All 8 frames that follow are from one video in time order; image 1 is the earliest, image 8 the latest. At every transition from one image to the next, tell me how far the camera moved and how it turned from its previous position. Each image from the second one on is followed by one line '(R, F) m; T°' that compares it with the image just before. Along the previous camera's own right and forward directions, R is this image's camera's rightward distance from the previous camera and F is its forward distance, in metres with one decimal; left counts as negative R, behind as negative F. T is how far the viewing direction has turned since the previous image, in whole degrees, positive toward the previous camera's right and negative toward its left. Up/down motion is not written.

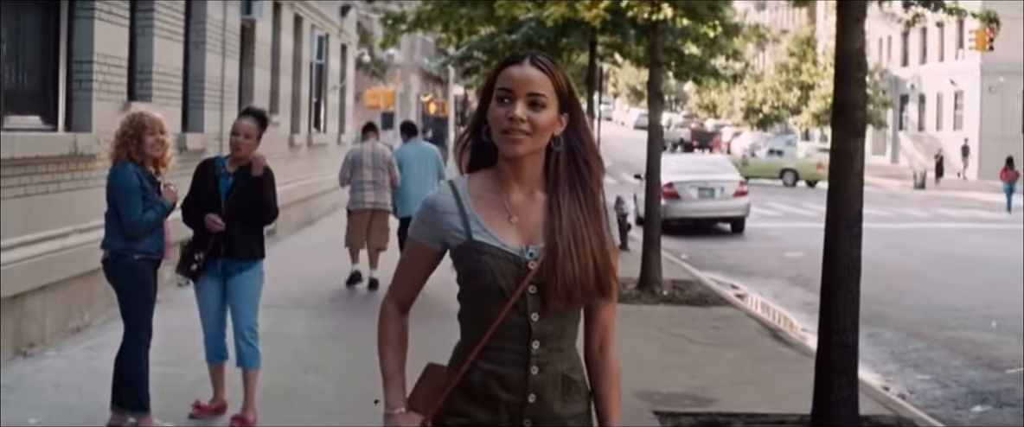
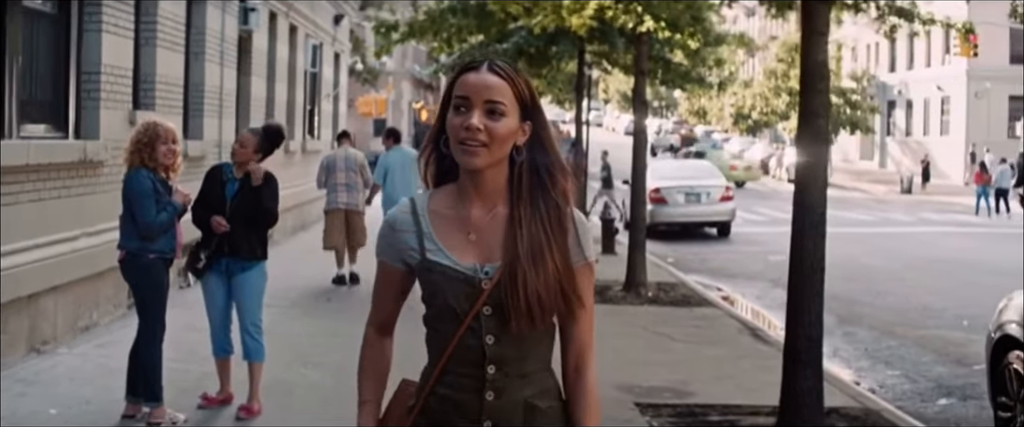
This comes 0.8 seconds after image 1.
(0.0, -0.5) m; 0°
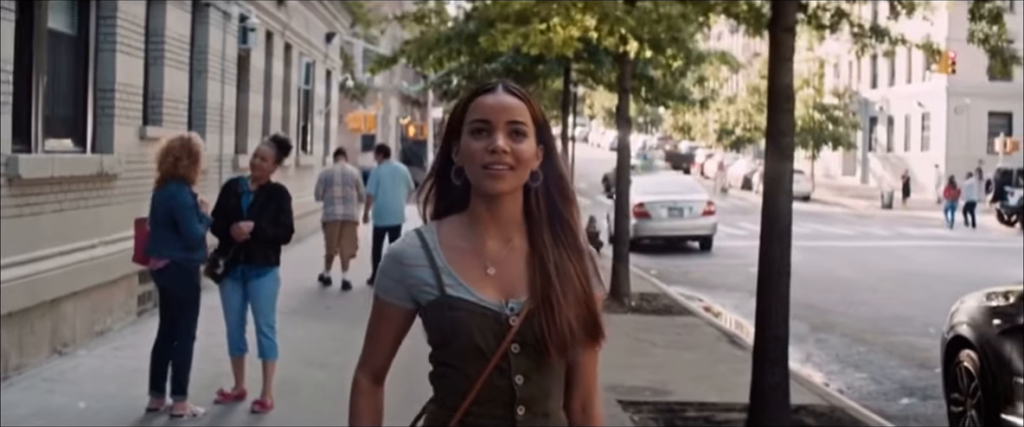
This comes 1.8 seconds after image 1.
(0.0, -0.7) m; +1°
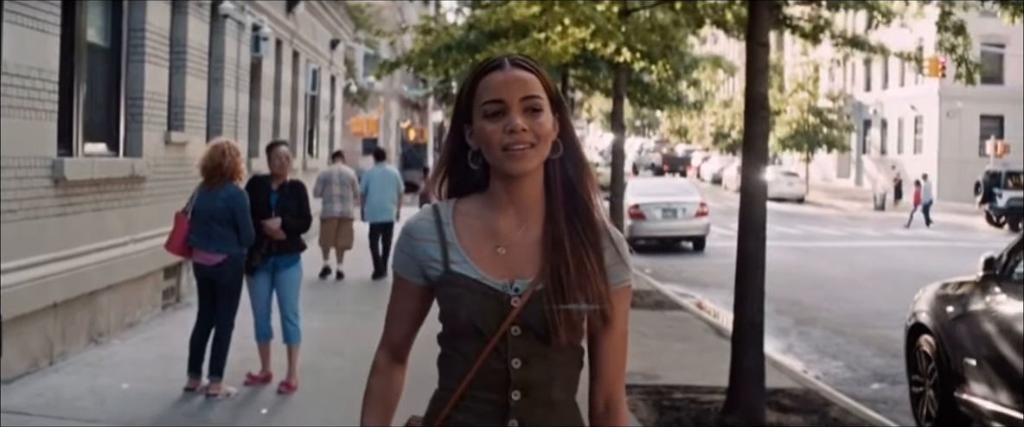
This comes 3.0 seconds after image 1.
(0.0, -0.8) m; 0°
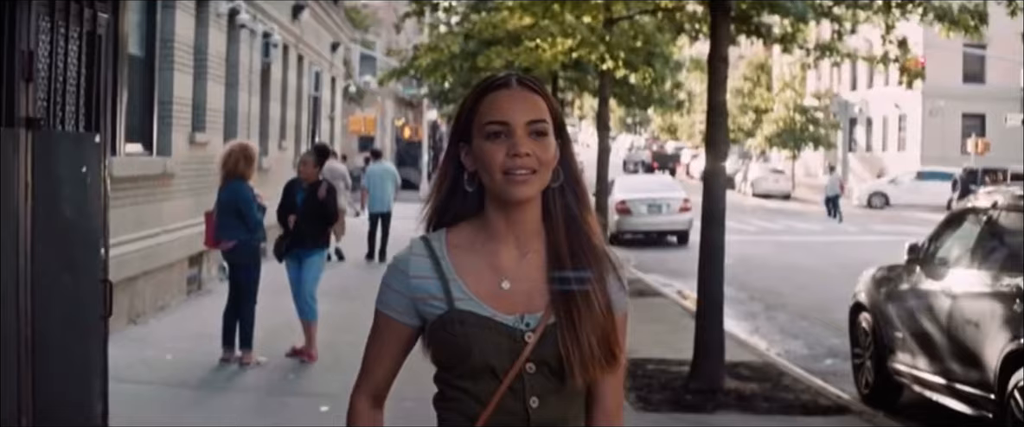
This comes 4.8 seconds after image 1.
(0.0, -1.3) m; 0°
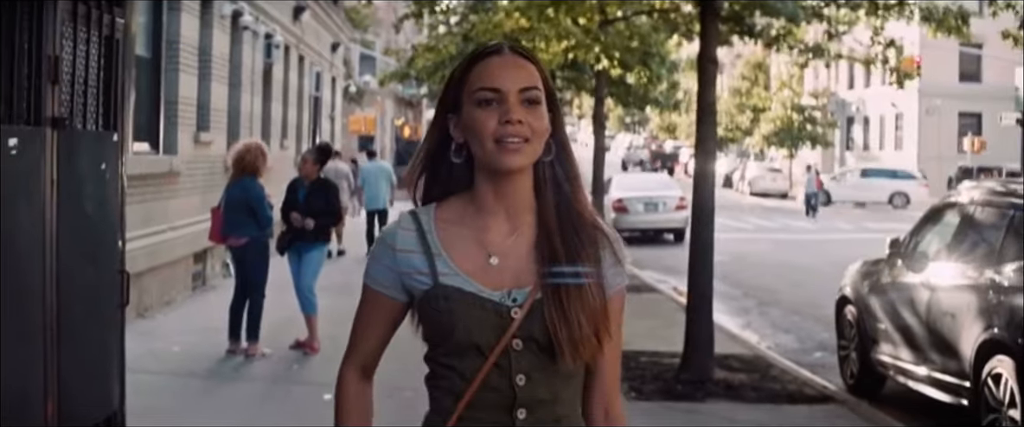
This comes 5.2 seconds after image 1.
(0.0, -0.3) m; 0°
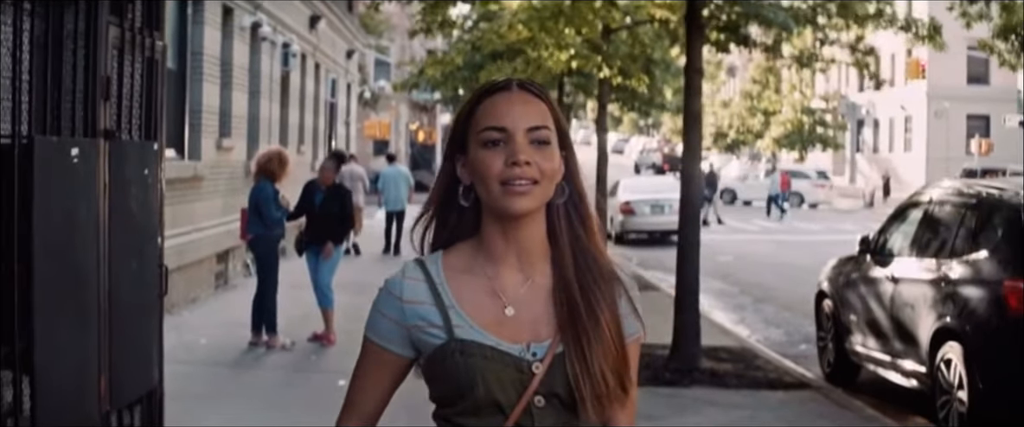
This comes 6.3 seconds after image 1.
(+0.1, -0.8) m; -1°
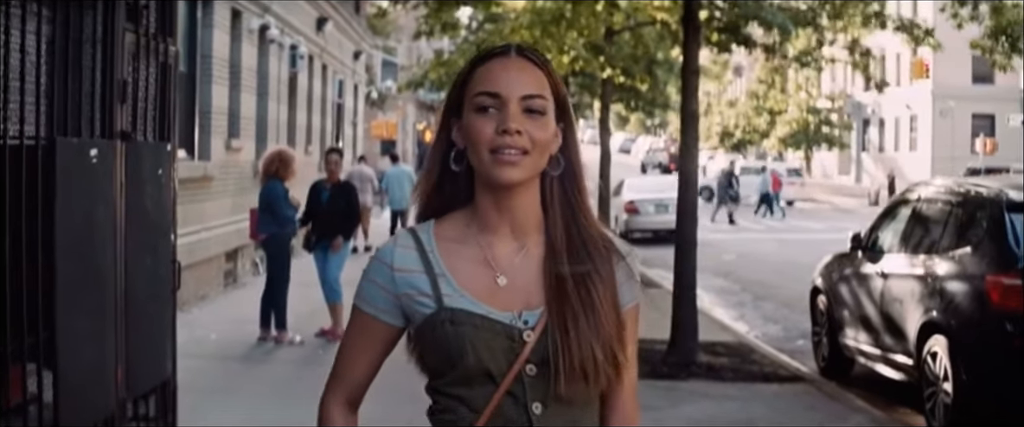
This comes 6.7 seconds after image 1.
(+0.1, -0.3) m; 0°
